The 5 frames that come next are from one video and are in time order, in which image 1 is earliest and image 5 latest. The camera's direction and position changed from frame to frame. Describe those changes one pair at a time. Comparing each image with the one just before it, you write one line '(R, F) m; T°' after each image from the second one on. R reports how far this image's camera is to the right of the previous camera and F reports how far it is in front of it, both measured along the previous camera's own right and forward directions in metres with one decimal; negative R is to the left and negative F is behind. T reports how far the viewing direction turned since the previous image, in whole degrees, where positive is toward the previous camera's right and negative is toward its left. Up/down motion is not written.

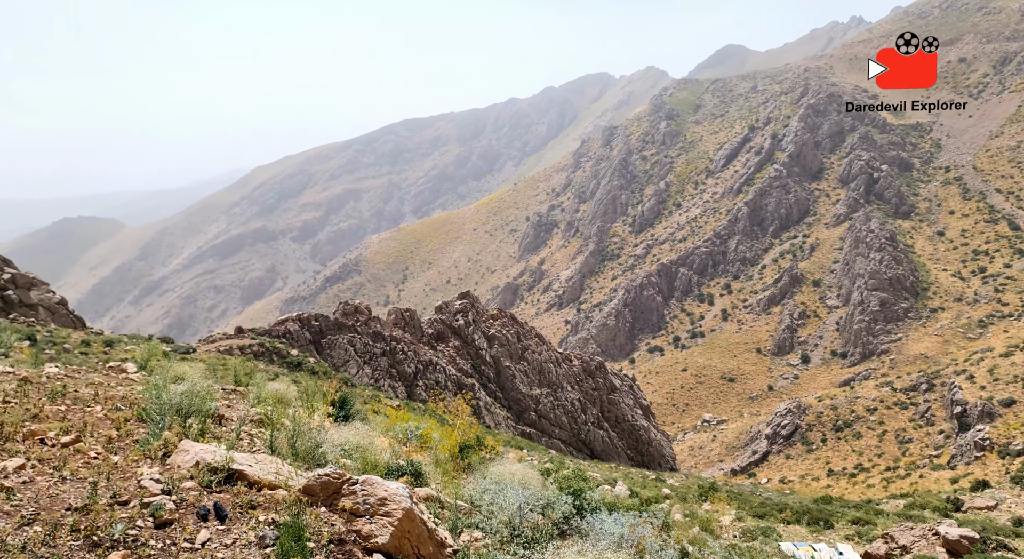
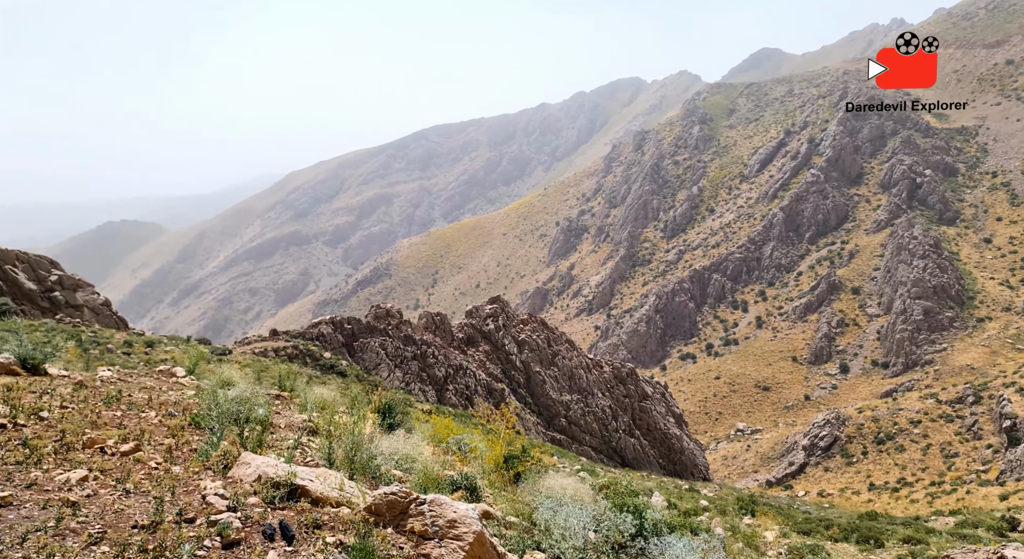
(-0.2, +0.1) m; -2°
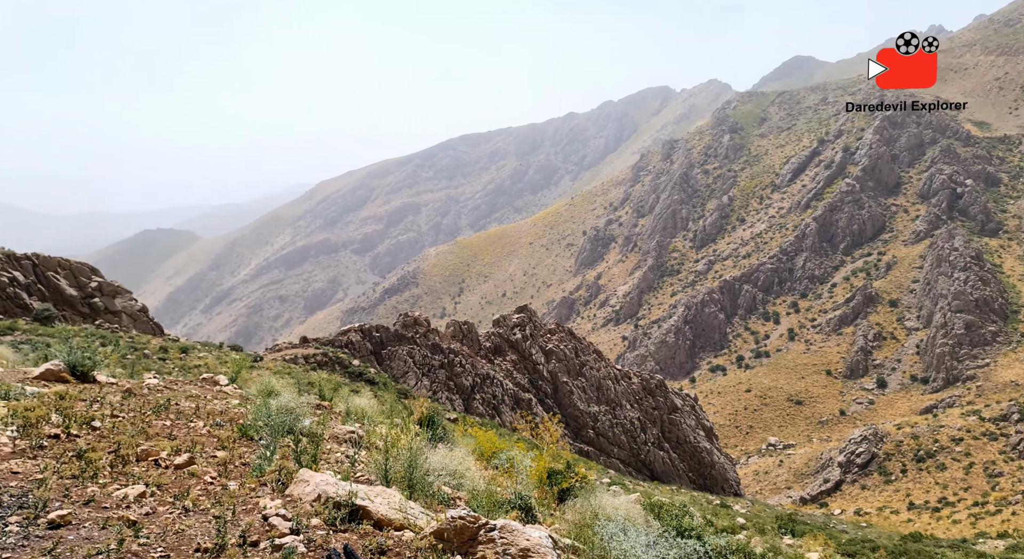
(-0.2, +0.1) m; -2°
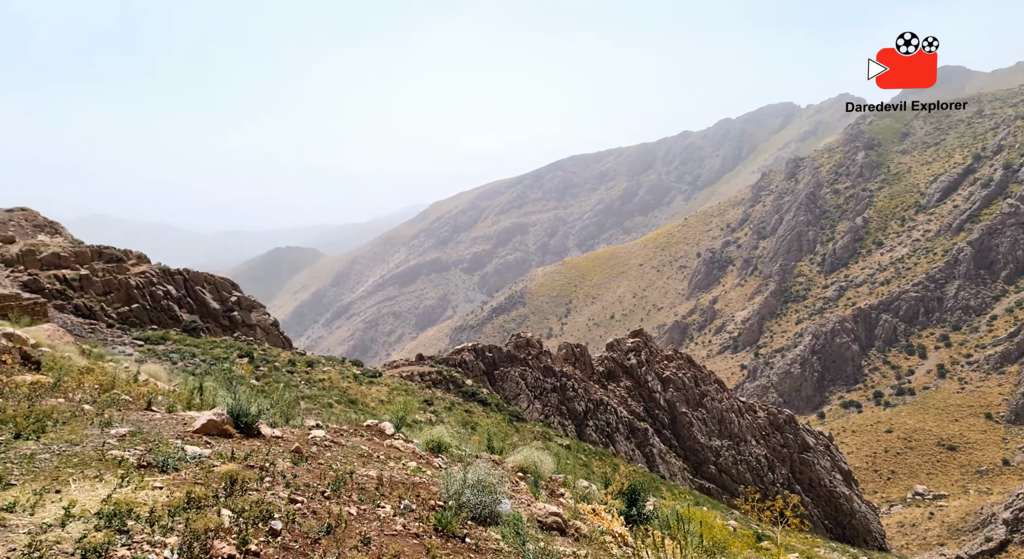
(-0.8, +0.9) m; -9°
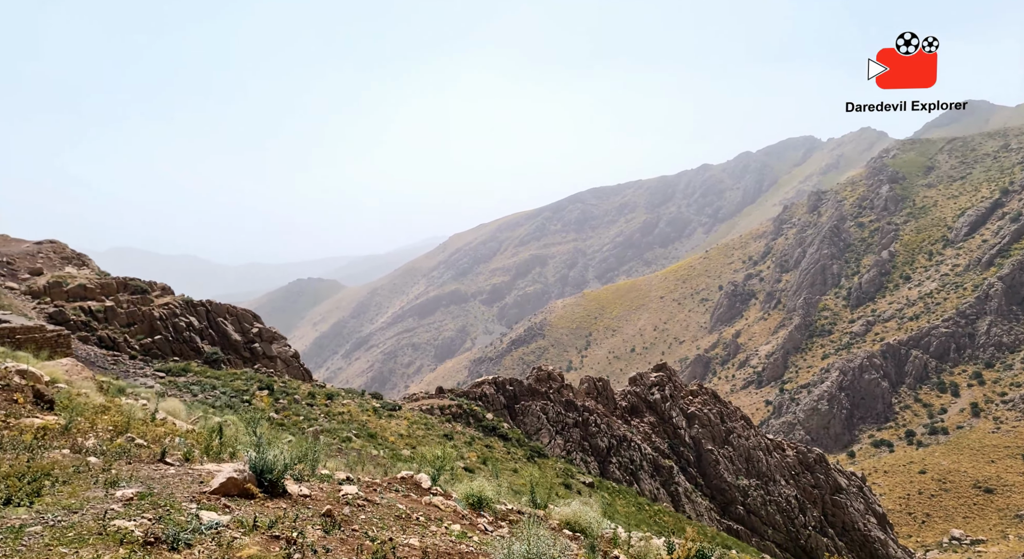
(-0.2, +0.3) m; -2°
